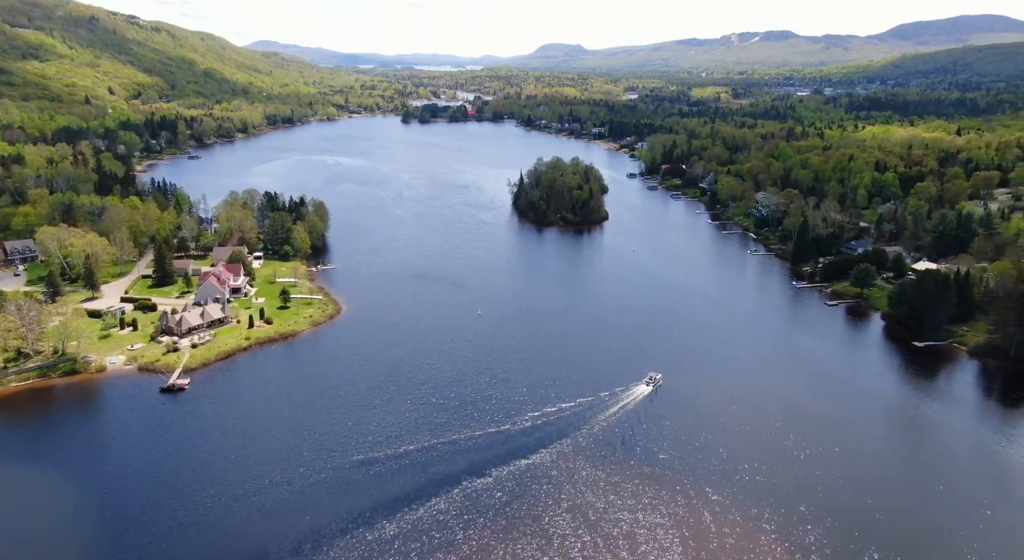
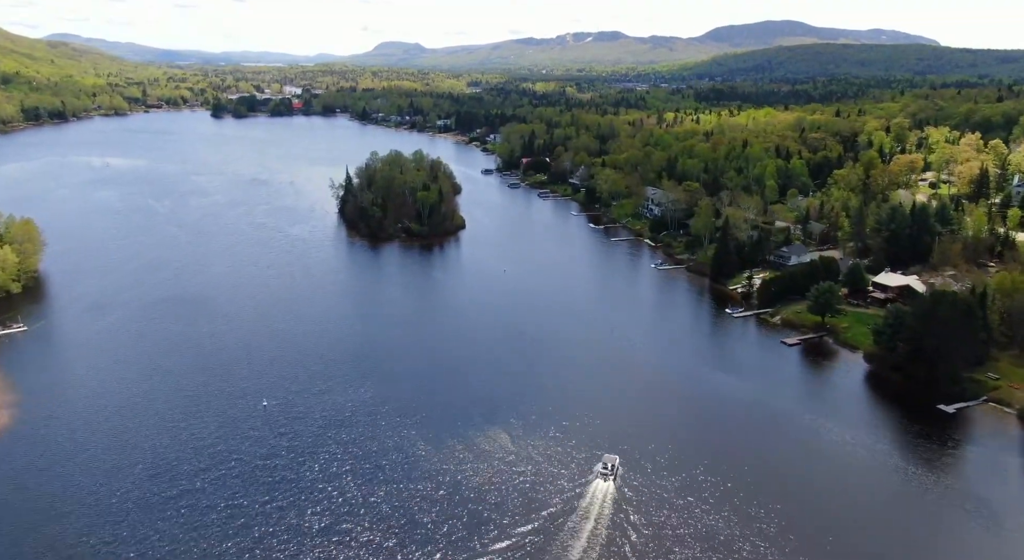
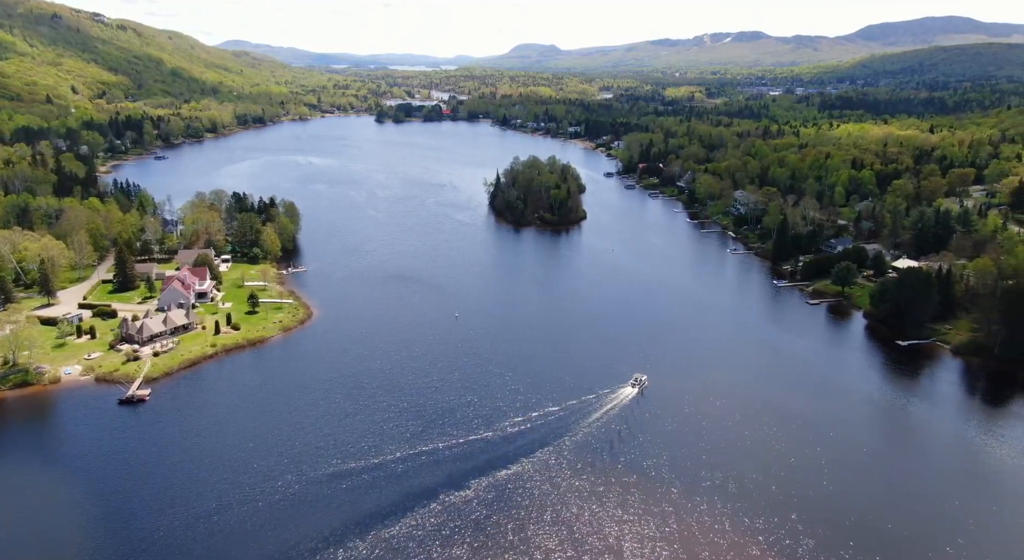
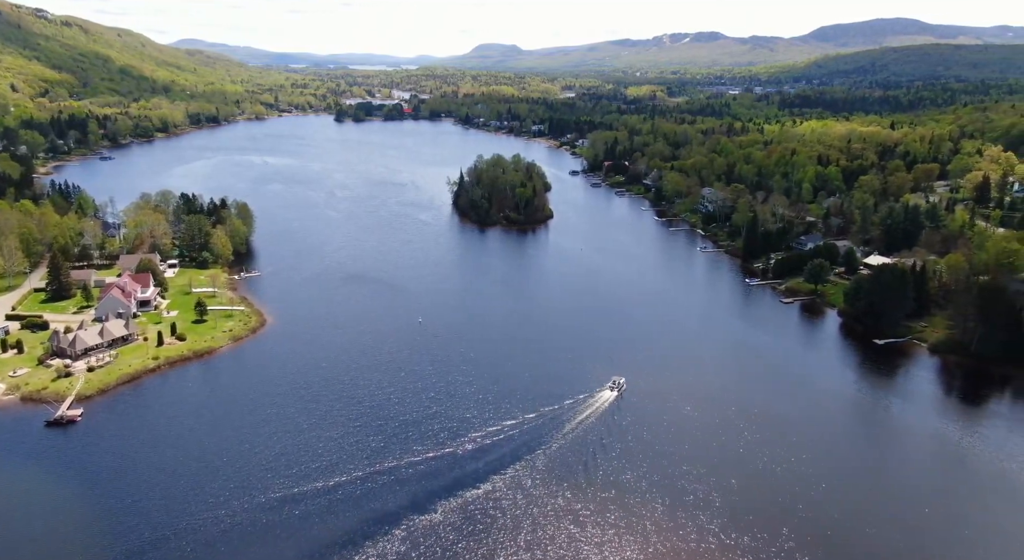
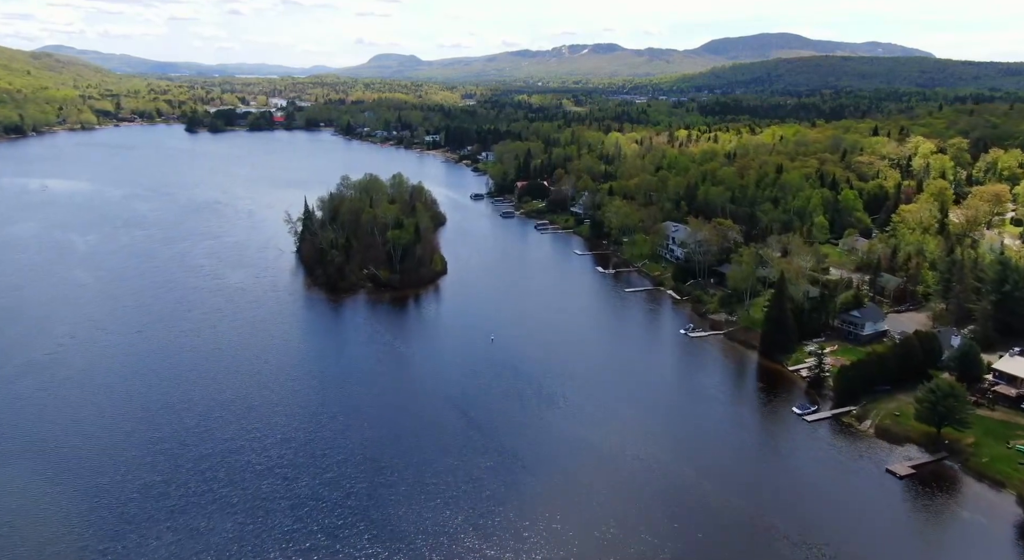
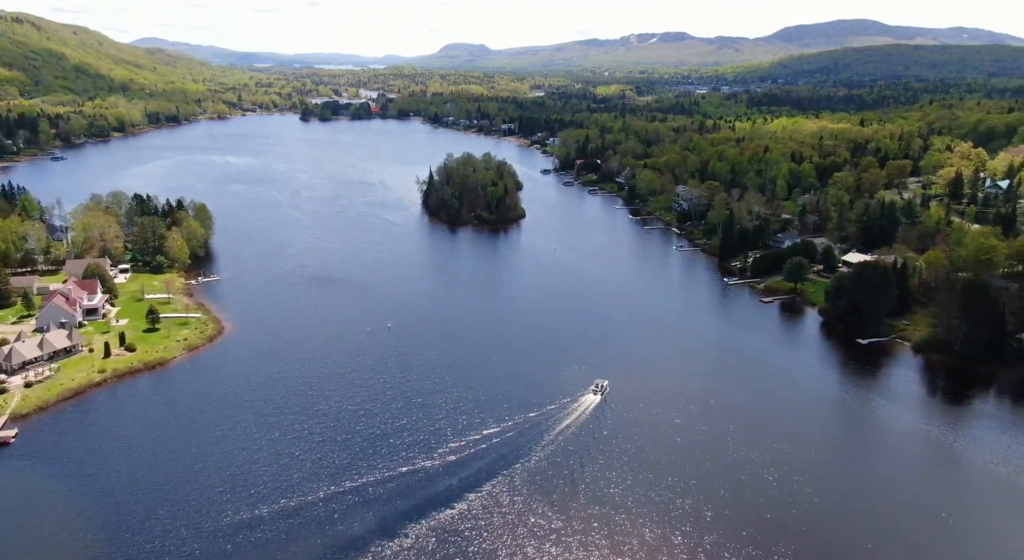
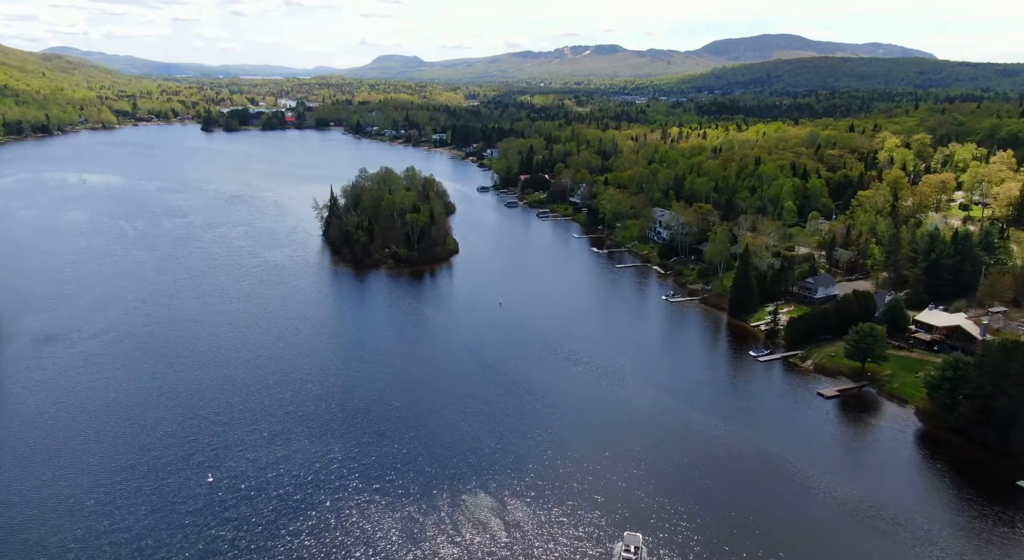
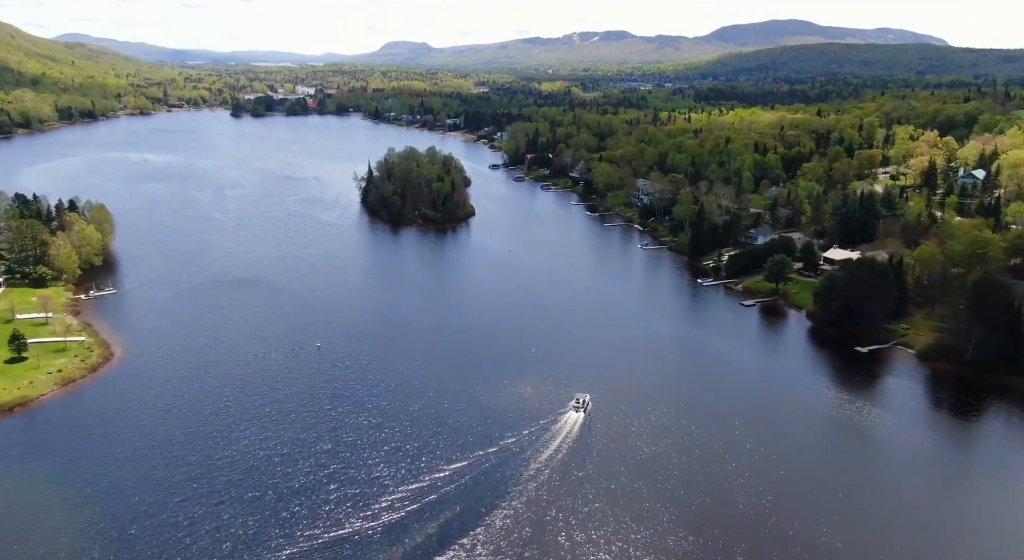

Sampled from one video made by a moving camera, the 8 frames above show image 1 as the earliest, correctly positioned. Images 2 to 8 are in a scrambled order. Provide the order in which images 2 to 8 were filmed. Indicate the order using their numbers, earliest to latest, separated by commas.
3, 4, 6, 8, 2, 7, 5
